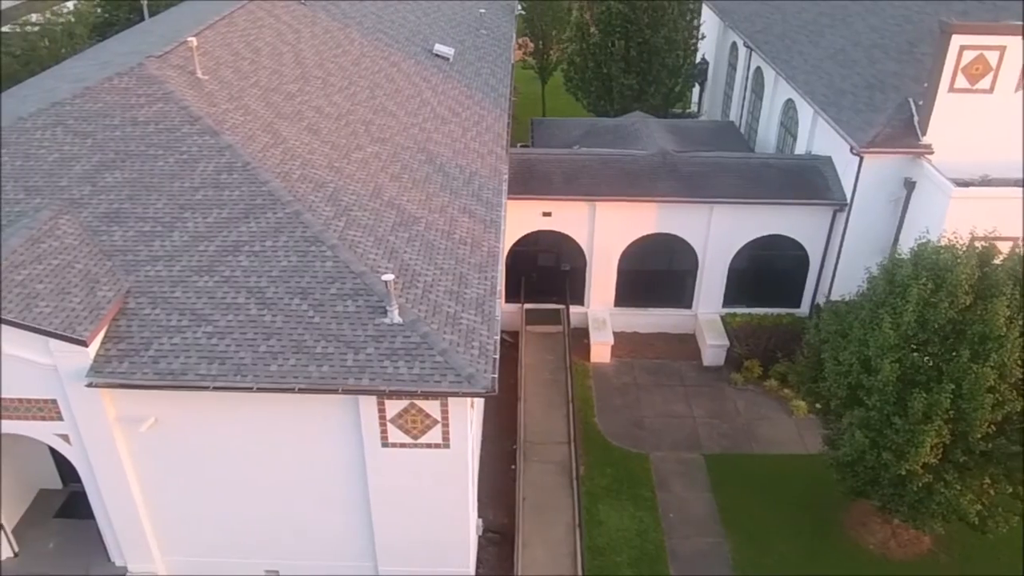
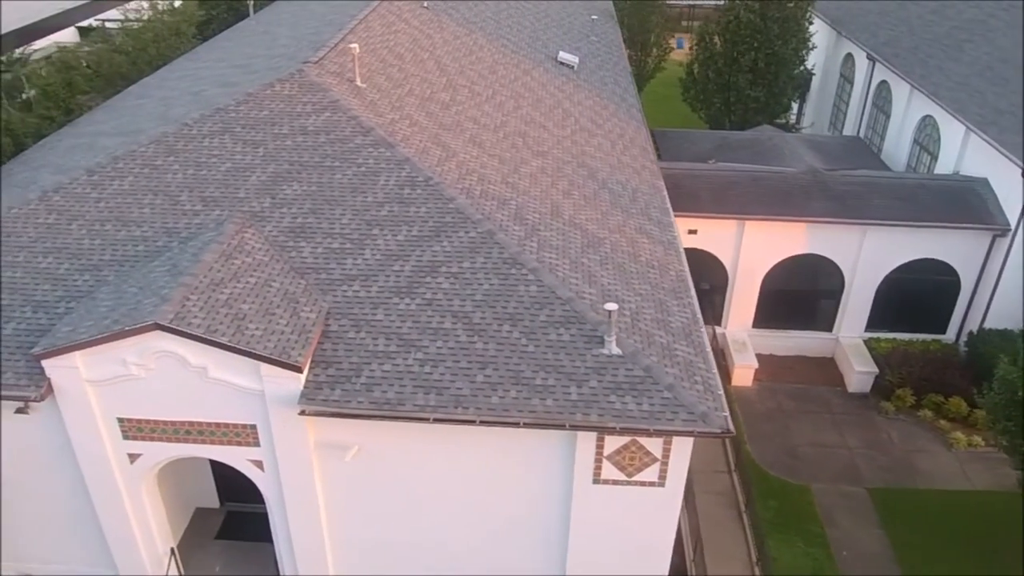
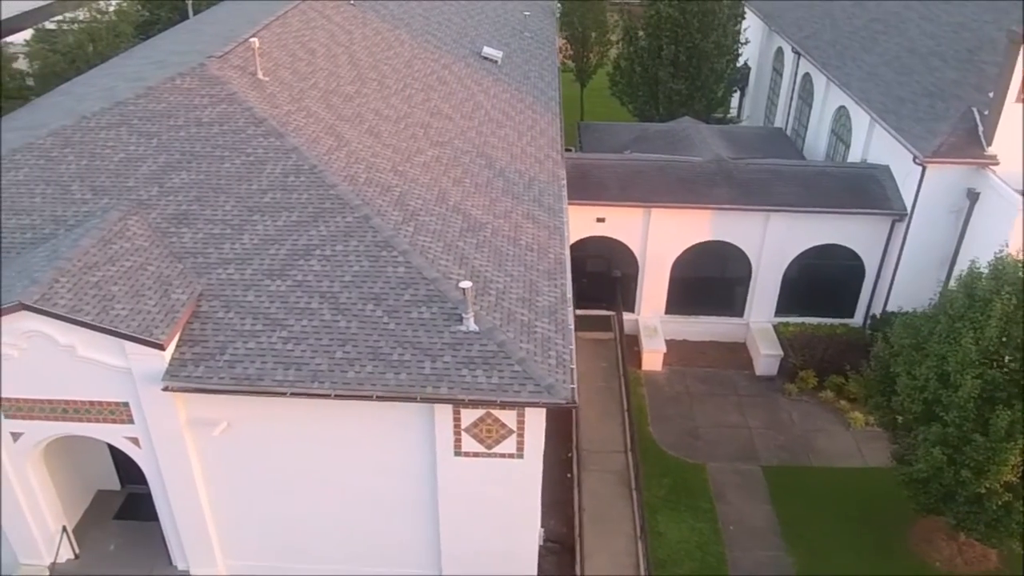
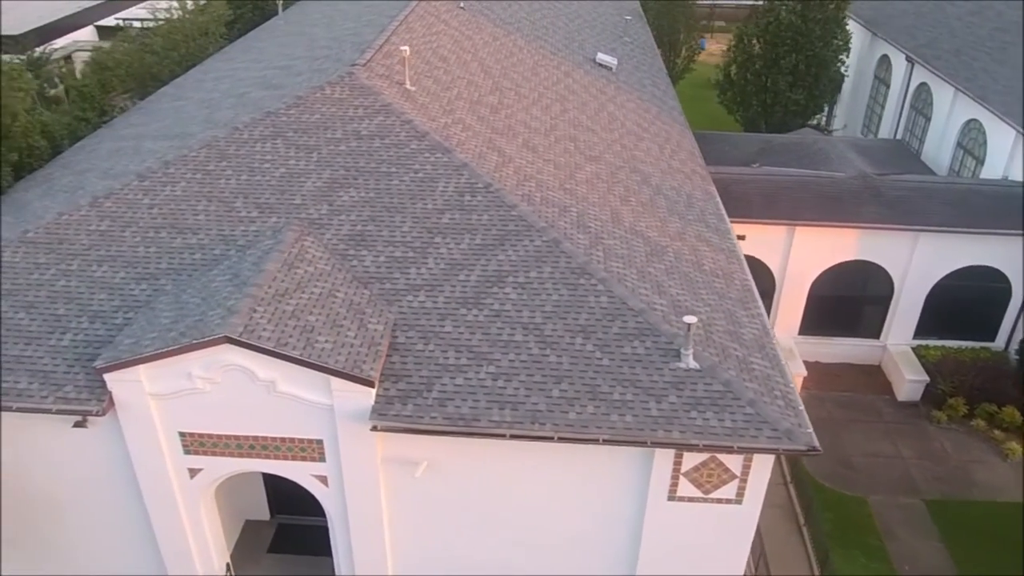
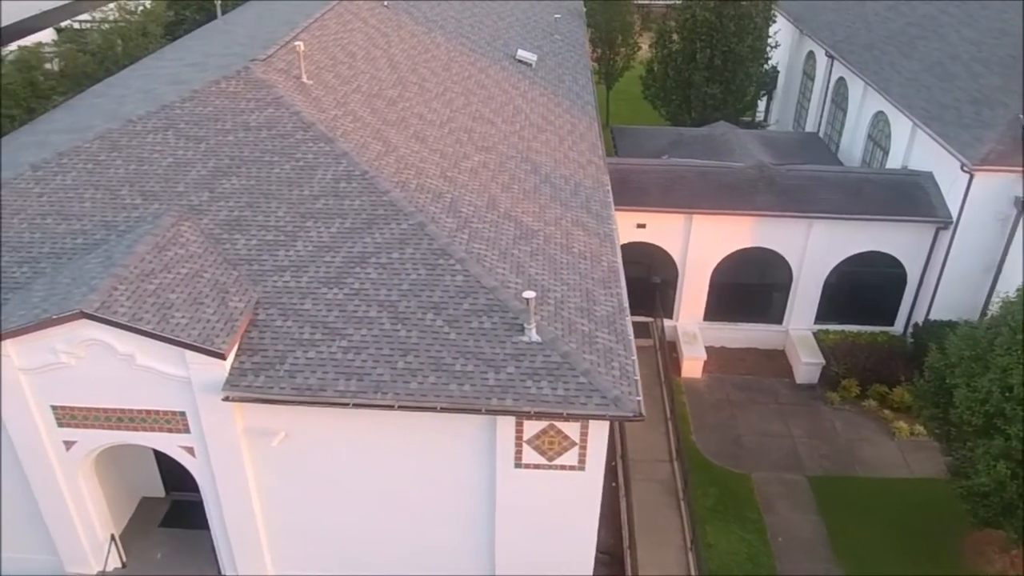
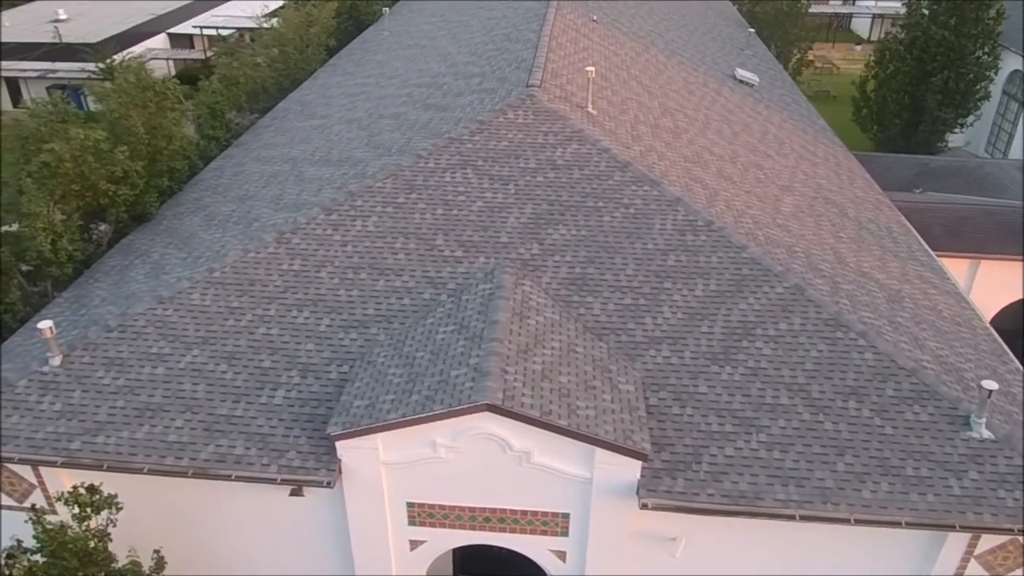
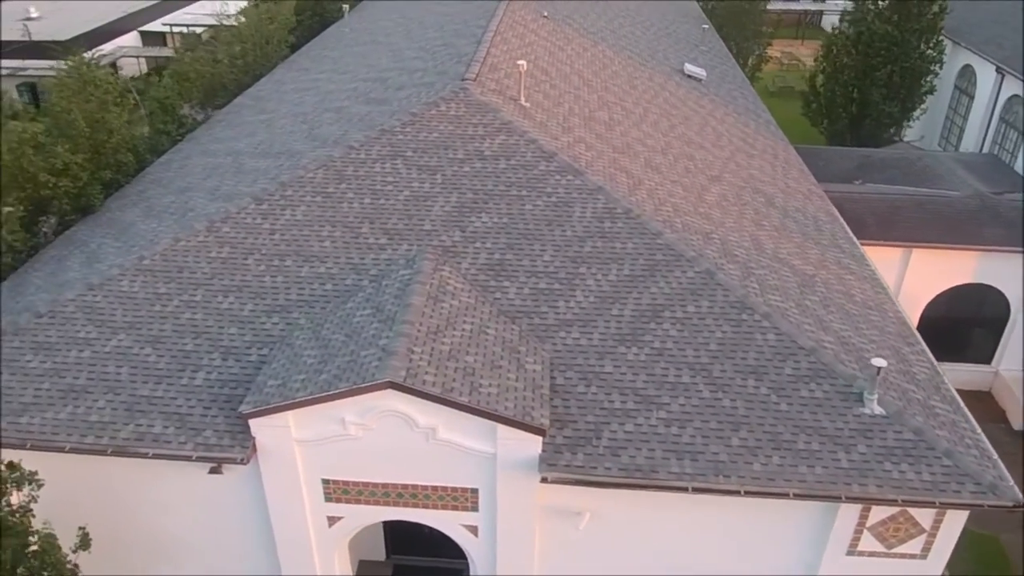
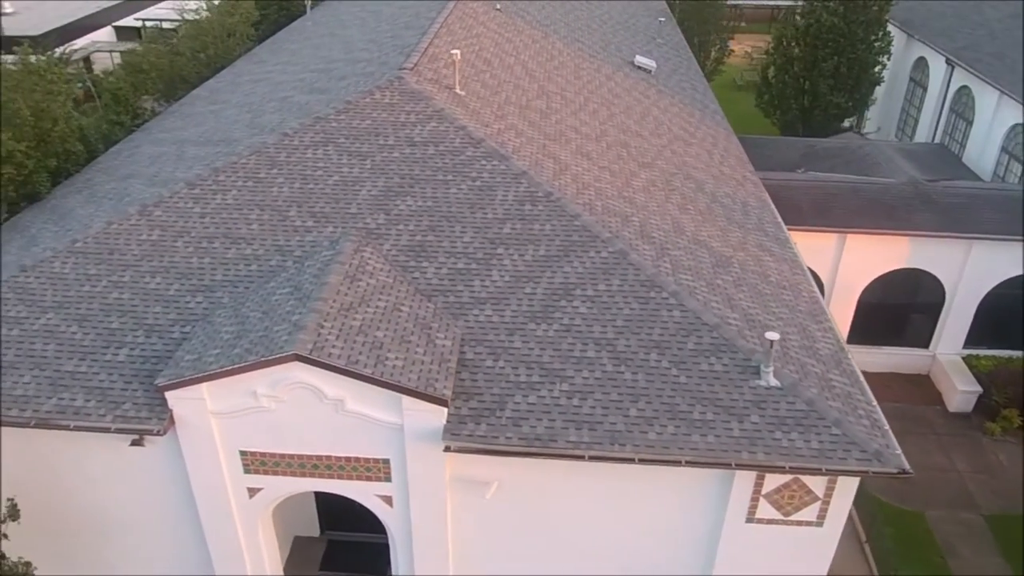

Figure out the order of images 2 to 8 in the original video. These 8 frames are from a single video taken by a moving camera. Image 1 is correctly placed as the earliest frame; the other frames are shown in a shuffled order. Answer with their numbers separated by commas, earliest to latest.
3, 5, 2, 4, 8, 7, 6
